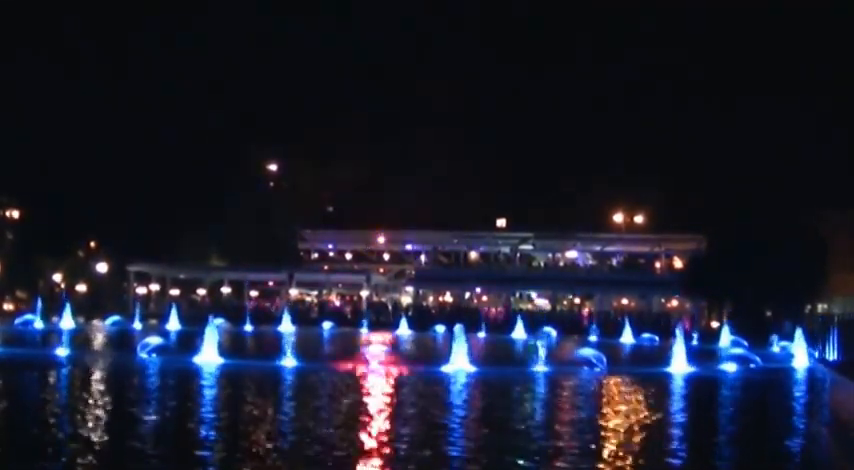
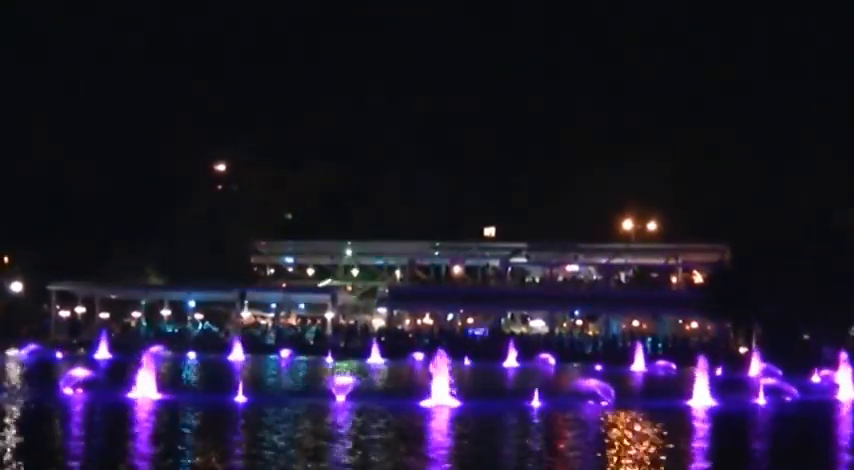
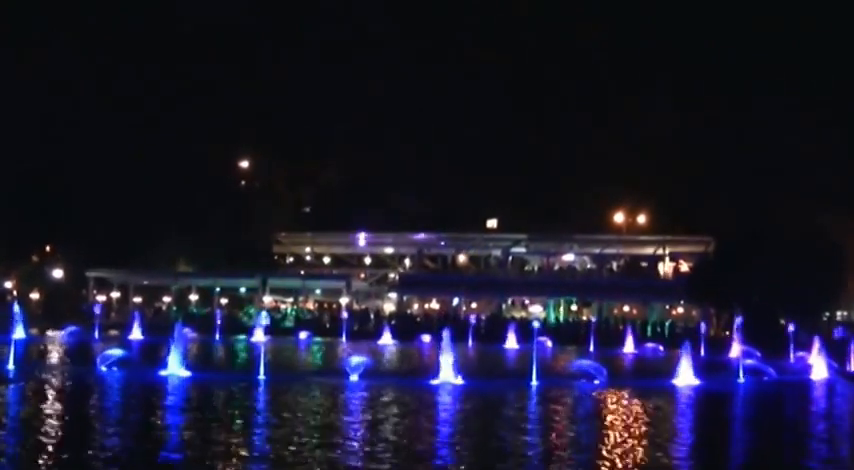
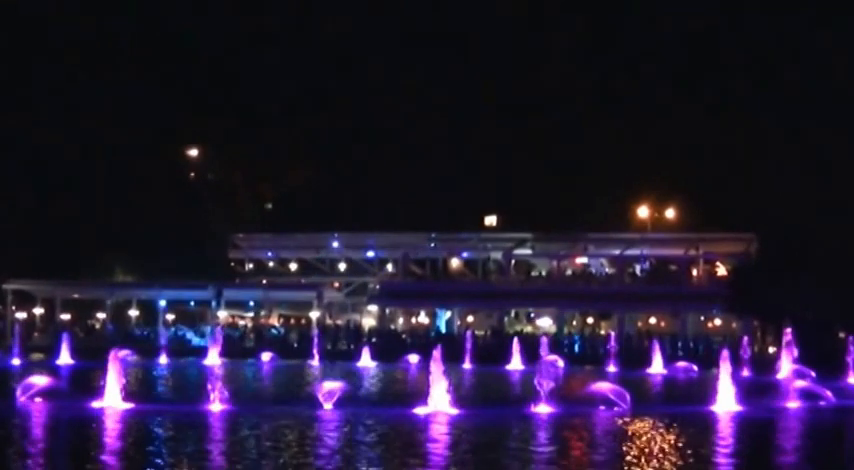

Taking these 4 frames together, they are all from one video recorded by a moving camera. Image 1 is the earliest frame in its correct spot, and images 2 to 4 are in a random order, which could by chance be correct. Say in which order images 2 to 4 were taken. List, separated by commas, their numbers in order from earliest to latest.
3, 2, 4
